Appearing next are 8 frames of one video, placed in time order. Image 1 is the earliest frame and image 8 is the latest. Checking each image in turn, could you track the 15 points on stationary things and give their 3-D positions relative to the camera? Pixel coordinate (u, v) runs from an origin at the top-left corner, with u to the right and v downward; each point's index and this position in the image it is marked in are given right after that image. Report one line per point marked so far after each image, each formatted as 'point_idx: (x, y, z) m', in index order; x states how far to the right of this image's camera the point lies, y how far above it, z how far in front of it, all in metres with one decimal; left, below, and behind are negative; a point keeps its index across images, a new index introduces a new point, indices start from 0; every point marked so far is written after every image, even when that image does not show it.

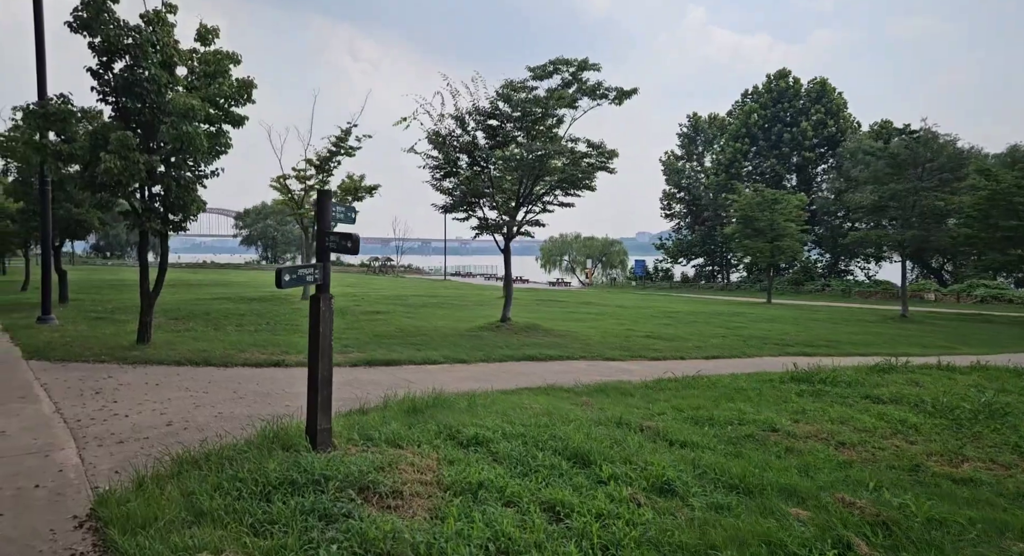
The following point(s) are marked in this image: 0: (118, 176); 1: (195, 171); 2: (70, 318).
0: (-6.1, +1.6, +9.8) m
1: (-5.5, +1.9, +11.1) m
2: (-10.0, -0.9, +14.6) m
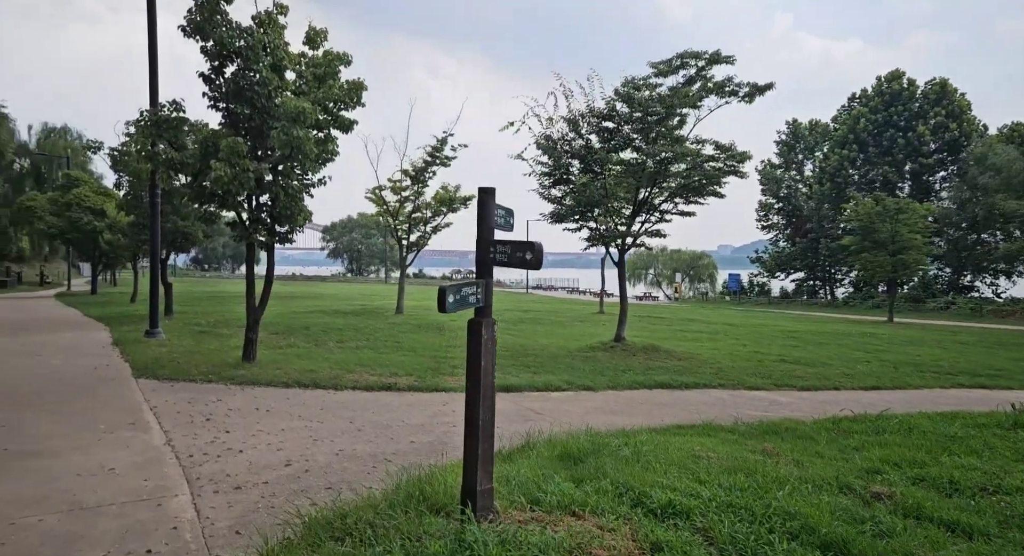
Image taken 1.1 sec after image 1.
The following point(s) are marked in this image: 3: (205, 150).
0: (-4.1, +1.4, +9.3) m
1: (-3.5, +1.6, +10.5) m
2: (-7.6, -1.2, +14.4) m
3: (-4.6, +1.9, +9.5) m
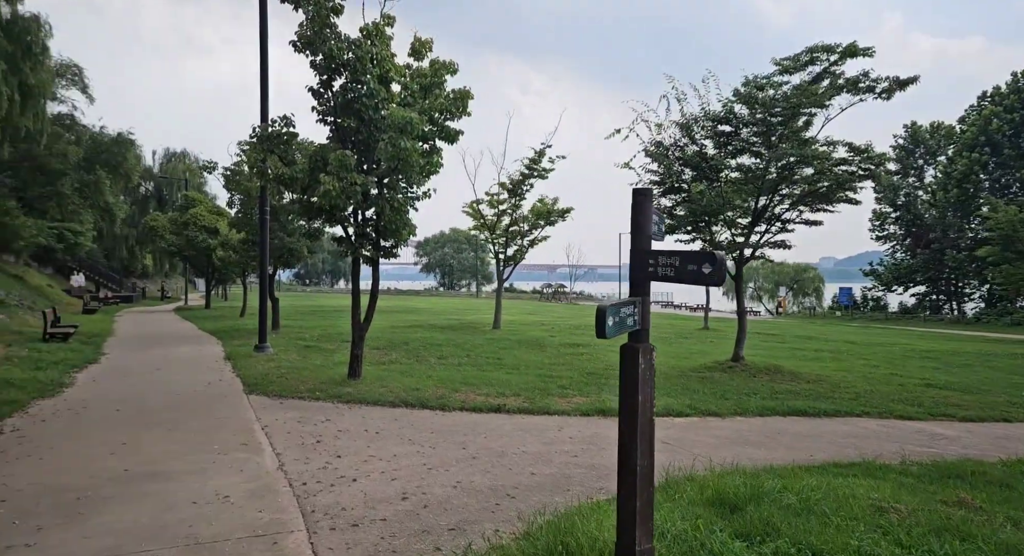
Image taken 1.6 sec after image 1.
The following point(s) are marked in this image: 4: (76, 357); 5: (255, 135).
0: (-2.5, +1.1, +9.2) m
1: (-1.7, +1.4, +10.3) m
2: (-5.2, -1.6, +14.7) m
3: (-2.9, +1.7, +9.4) m
4: (-8.7, -1.6, +12.7) m
5: (-3.9, +2.2, +9.8) m
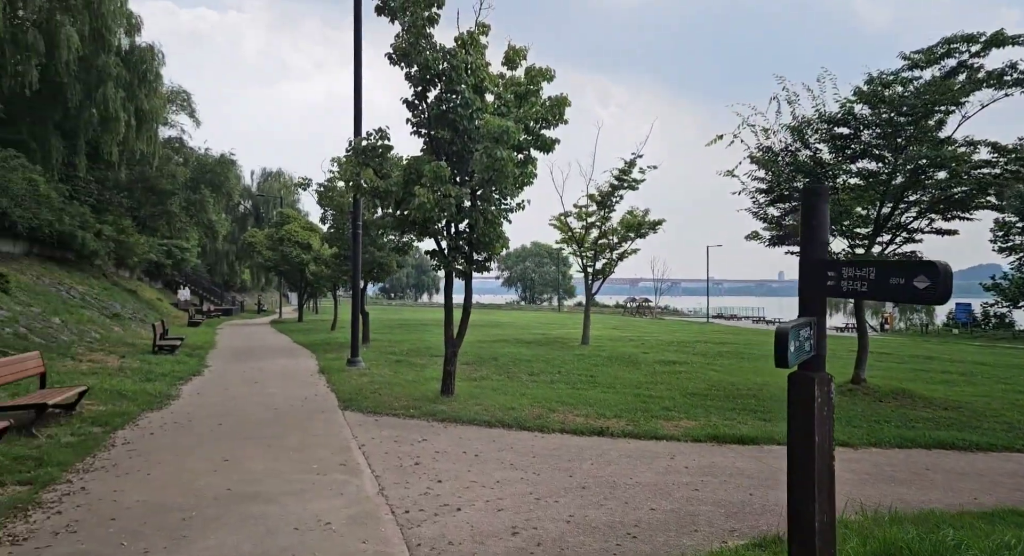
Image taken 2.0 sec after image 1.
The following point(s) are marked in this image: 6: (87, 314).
0: (-1.1, +0.9, +9.0) m
1: (-0.2, +1.1, +10.0) m
2: (-3.2, -1.9, +14.7) m
3: (-1.5, +1.4, +9.3) m
4: (-6.8, -1.9, +13.2) m
5: (-2.4, +2.0, +9.8) m
6: (-12.8, -1.1, +19.2) m
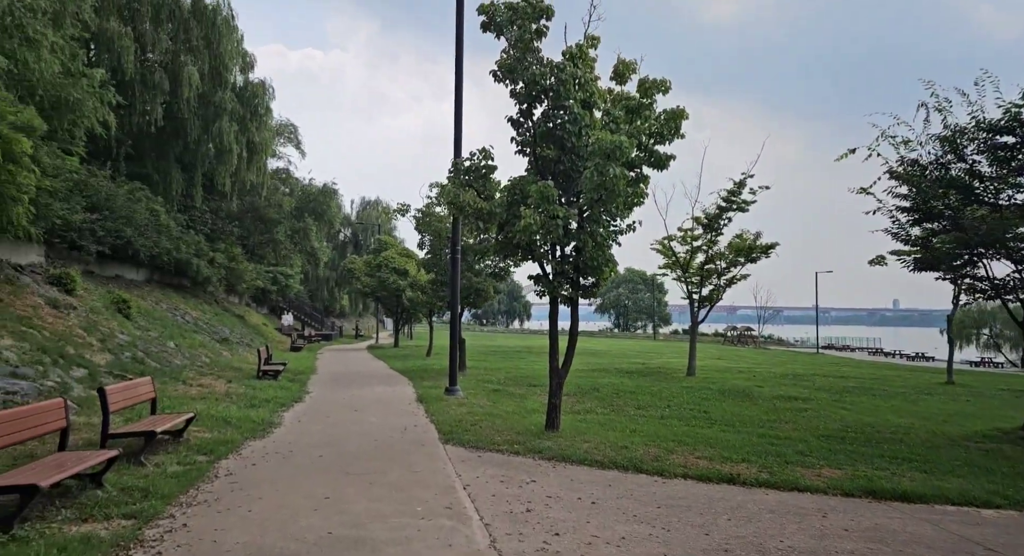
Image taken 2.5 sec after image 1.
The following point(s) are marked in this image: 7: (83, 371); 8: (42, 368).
0: (+0.3, +0.6, +8.4) m
1: (+1.4, +0.8, +9.3) m
2: (-0.9, -2.5, +14.3) m
3: (0.0, +1.1, +8.8) m
4: (-4.7, -2.4, +13.3) m
5: (-0.9, +1.6, +9.4) m
6: (-9.8, -1.9, +20.1) m
7: (-7.3, -1.6, +10.8) m
8: (-7.2, -1.4, +9.7) m
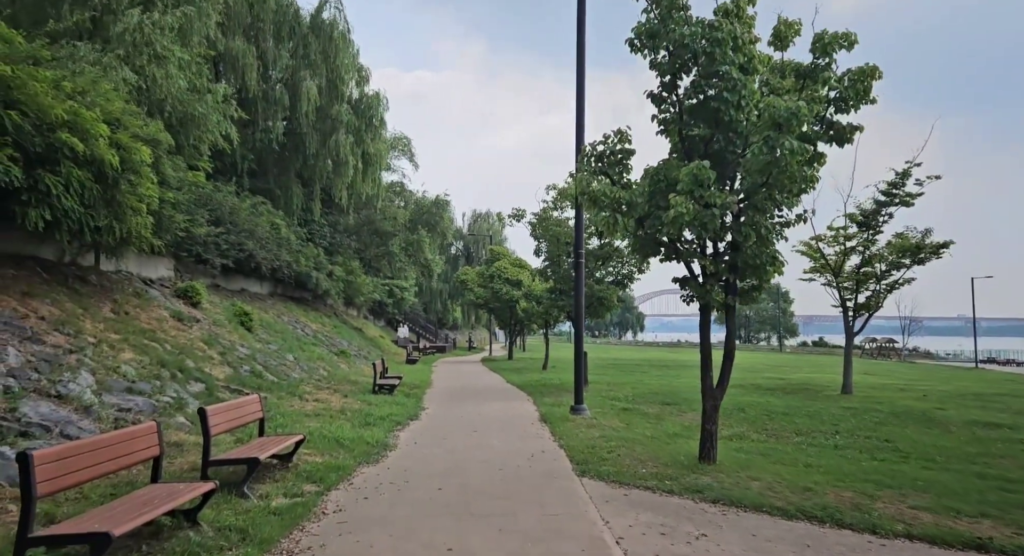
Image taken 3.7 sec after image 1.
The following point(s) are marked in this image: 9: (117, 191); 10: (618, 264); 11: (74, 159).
0: (+1.9, +0.6, +7.0) m
1: (+3.2, +0.7, +7.7) m
2: (+1.7, -2.6, +12.9) m
3: (+1.7, +1.1, +7.4) m
4: (-2.2, -2.6, +12.5) m
5: (+0.9, +1.5, +8.2) m
6: (-6.1, -2.3, +20.1) m
7: (-5.2, -1.8, +10.6) m
8: (-5.2, -1.6, +9.5) m
9: (-6.0, +1.3, +9.7) m
10: (+2.9, +0.4, +17.4) m
11: (-6.1, +1.7, +8.9) m
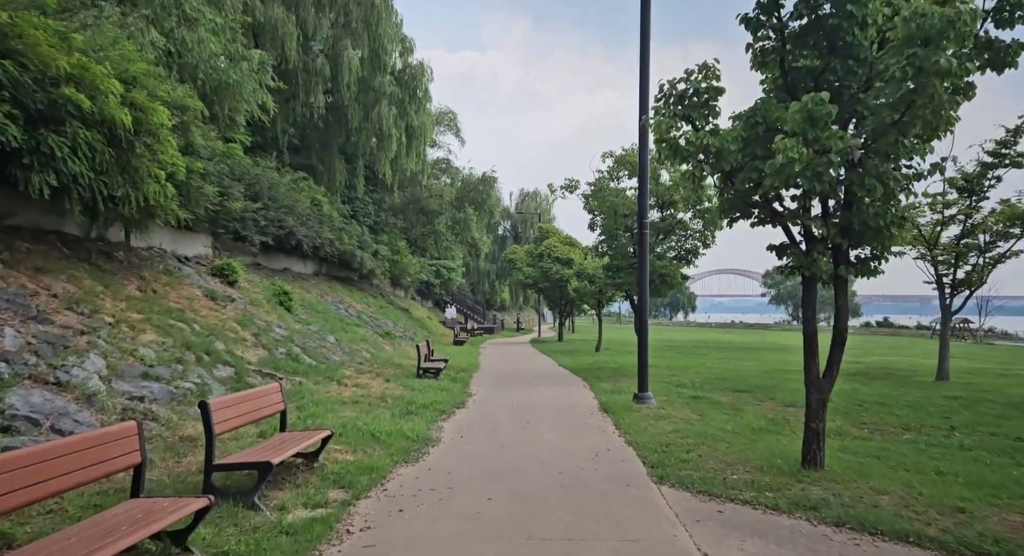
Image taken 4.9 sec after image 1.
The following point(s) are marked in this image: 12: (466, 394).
0: (+2.5, +0.9, +5.6) m
1: (+3.8, +1.1, +6.2) m
2: (+2.7, -2.1, +11.5) m
3: (+2.3, +1.4, +6.0) m
4: (-1.2, -2.2, +11.5) m
5: (+1.5, +1.9, +6.8) m
6: (-4.6, -1.6, +19.3) m
7: (-4.3, -1.4, +9.7) m
8: (-4.5, -1.2, +8.6) m
9: (-5.2, +1.7, +8.8) m
10: (+4.2, +1.0, +15.8) m
11: (-5.4, +2.0, +8.0) m
12: (-0.9, -2.3, +12.5) m
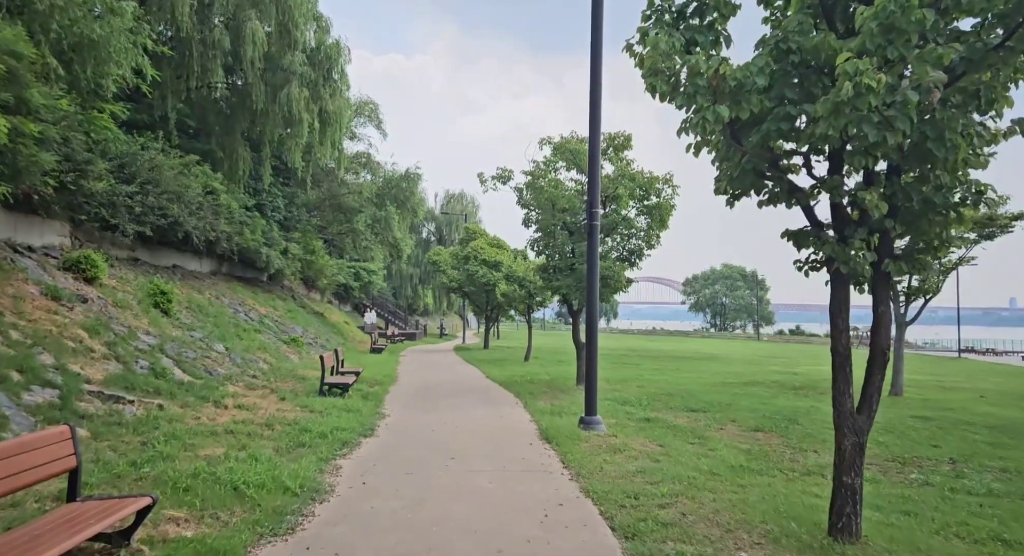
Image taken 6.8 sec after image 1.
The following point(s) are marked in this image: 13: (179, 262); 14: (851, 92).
0: (+2.0, +0.9, +3.9) m
1: (+3.2, +1.1, +4.7) m
2: (+1.6, -2.2, +9.8) m
3: (+1.8, +1.4, +4.3) m
4: (-2.4, -2.1, +9.3) m
5: (+1.0, +1.9, +5.0) m
6: (-6.6, -1.6, +16.7) m
7: (-5.2, -1.3, +7.2) m
8: (-5.2, -1.1, +6.1) m
9: (-6.0, +1.8, +6.2) m
10: (+2.5, +0.9, +14.3) m
11: (-6.0, +2.1, +5.4) m
12: (-2.2, -2.2, +10.4) m
13: (-9.7, +0.5, +18.6) m
14: (+1.9, +1.0, +3.7) m
